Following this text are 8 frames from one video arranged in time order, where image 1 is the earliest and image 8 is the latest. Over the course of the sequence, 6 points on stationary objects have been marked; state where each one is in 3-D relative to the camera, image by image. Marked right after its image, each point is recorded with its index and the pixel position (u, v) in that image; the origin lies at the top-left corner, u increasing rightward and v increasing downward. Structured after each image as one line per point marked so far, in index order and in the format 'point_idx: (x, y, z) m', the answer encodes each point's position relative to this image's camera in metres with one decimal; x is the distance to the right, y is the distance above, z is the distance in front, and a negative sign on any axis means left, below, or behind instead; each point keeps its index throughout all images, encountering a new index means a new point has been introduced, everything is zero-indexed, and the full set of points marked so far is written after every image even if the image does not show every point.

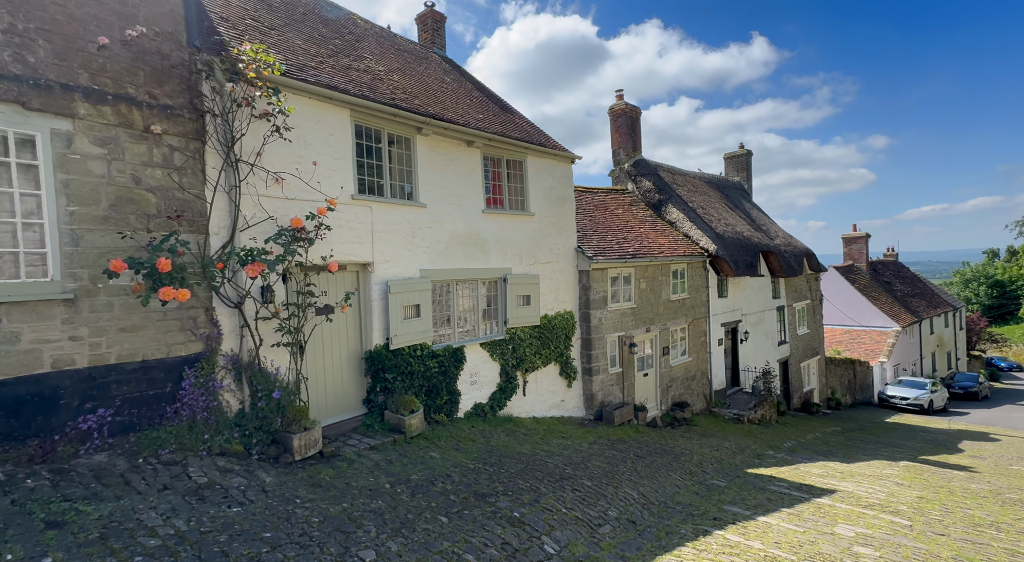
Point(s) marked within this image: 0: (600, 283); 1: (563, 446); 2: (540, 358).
0: (+2.0, 0.0, +12.9) m
1: (+0.7, -2.5, +8.5) m
2: (+0.5, -1.5, +10.7) m
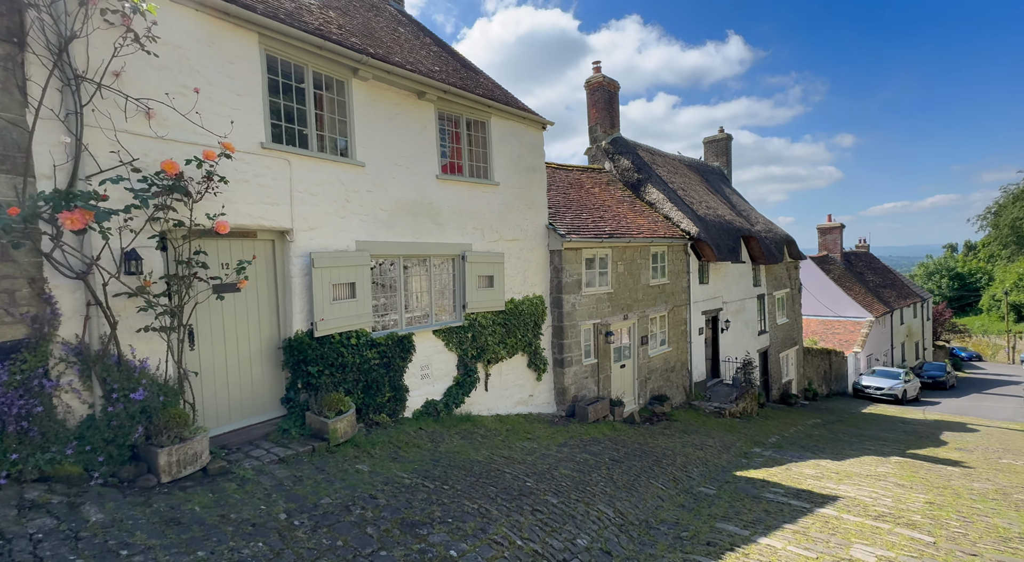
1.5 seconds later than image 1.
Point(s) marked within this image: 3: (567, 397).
0: (+1.3, +0.3, +11.8) m
1: (+0.2, -2.2, +7.3) m
2: (-0.2, -1.1, +9.5) m
3: (+1.2, -2.5, +11.7) m
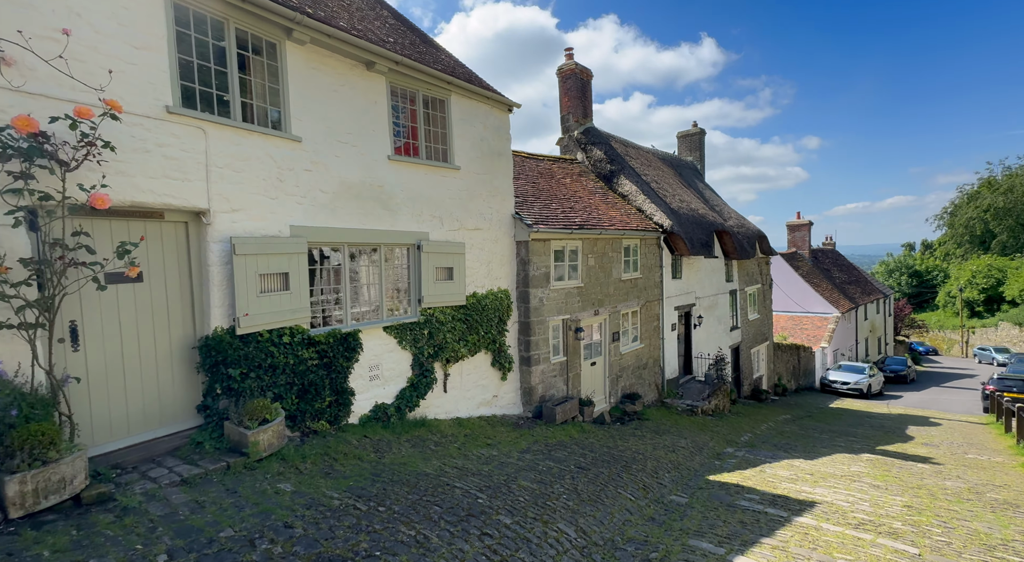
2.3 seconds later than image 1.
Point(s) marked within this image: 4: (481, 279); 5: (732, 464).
0: (+0.6, +0.5, +11.1) m
1: (-0.3, -2.1, +6.6) m
2: (-0.8, -1.0, +8.8) m
3: (+0.4, -2.3, +11.1) m
4: (-0.6, 0.0, +9.7) m
5: (+4.2, -3.5, +10.8) m
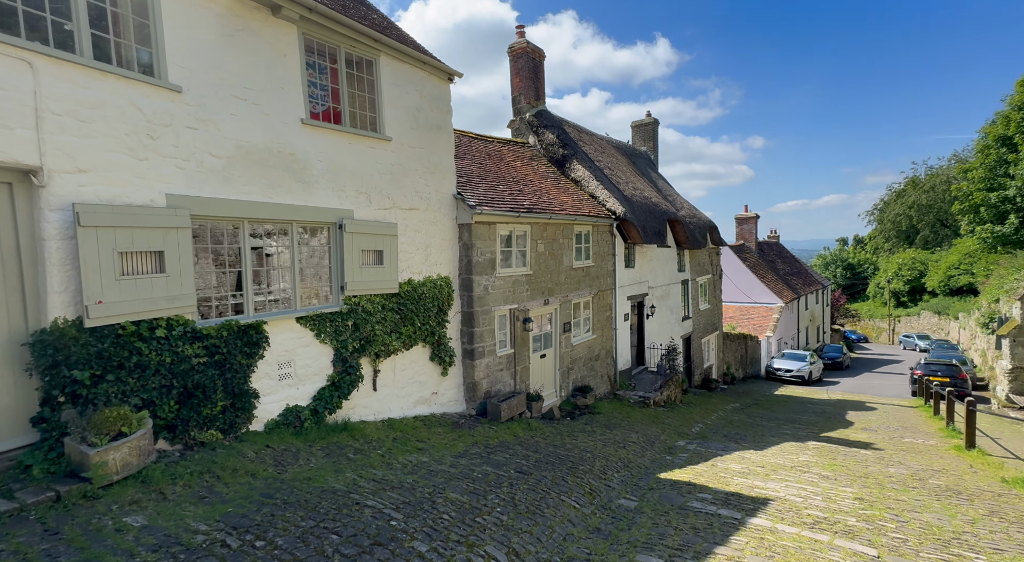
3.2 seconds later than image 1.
0: (-0.5, +0.7, +10.3) m
1: (-1.1, -2.0, +5.8) m
2: (-1.7, -0.8, +8.0) m
3: (-0.6, -2.1, +10.4) m
4: (-1.5, +0.3, +8.9) m
5: (+3.1, -3.3, +10.3) m
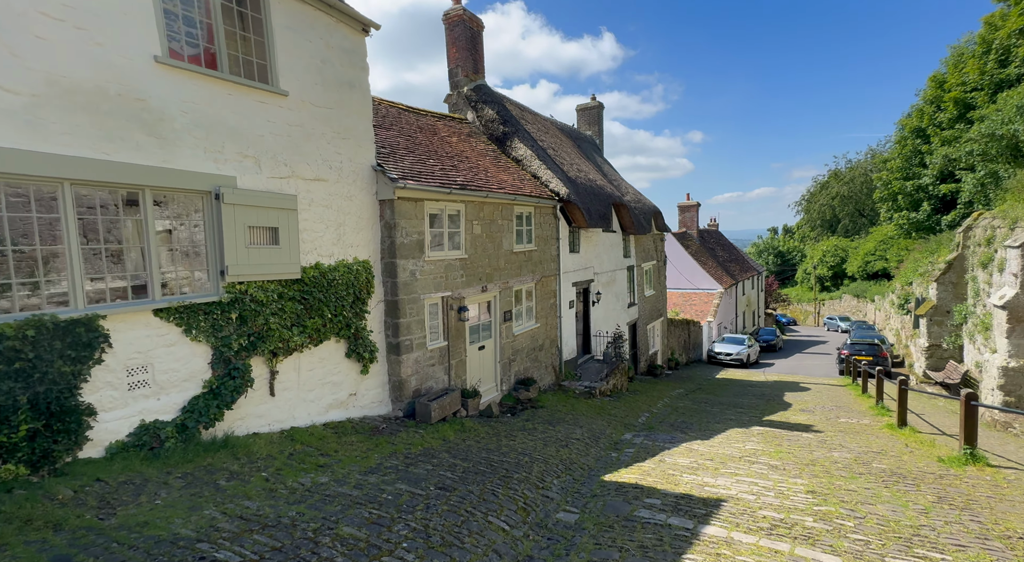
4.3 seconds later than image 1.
0: (-1.6, +1.0, +9.2) m
1: (-1.8, -1.8, +4.7) m
2: (-2.6, -0.6, +6.7) m
3: (-1.8, -1.8, +9.2) m
4: (-2.5, +0.5, +7.6) m
5: (+2.0, -3.0, +9.6) m
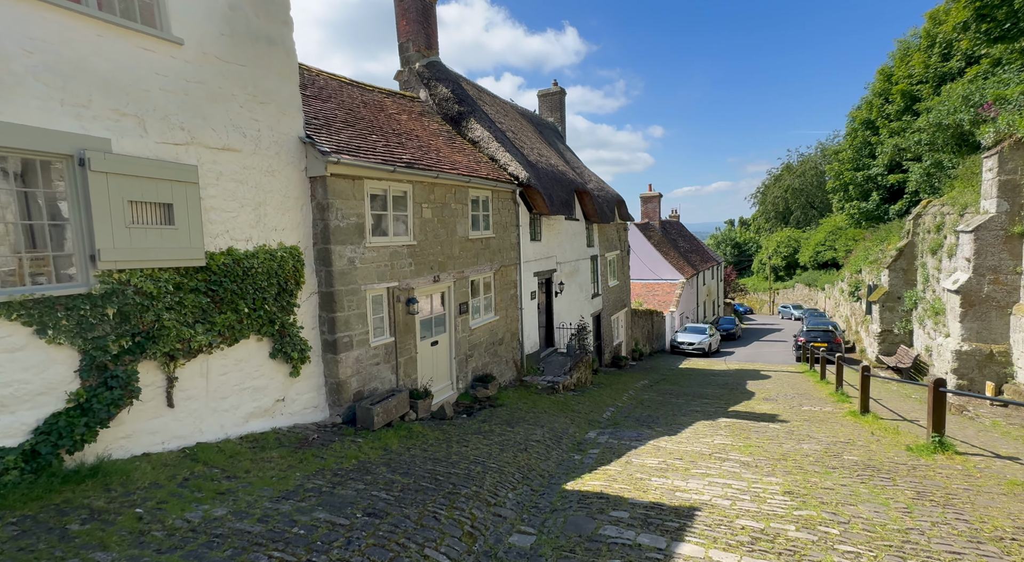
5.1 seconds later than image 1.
0: (-2.4, +1.1, +8.1) m
1: (-2.2, -1.7, +3.7) m
2: (-3.2, -0.5, +5.7) m
3: (-2.5, -1.7, +8.2) m
4: (-3.2, +0.6, +6.5) m
5: (+1.3, -2.8, +8.8) m
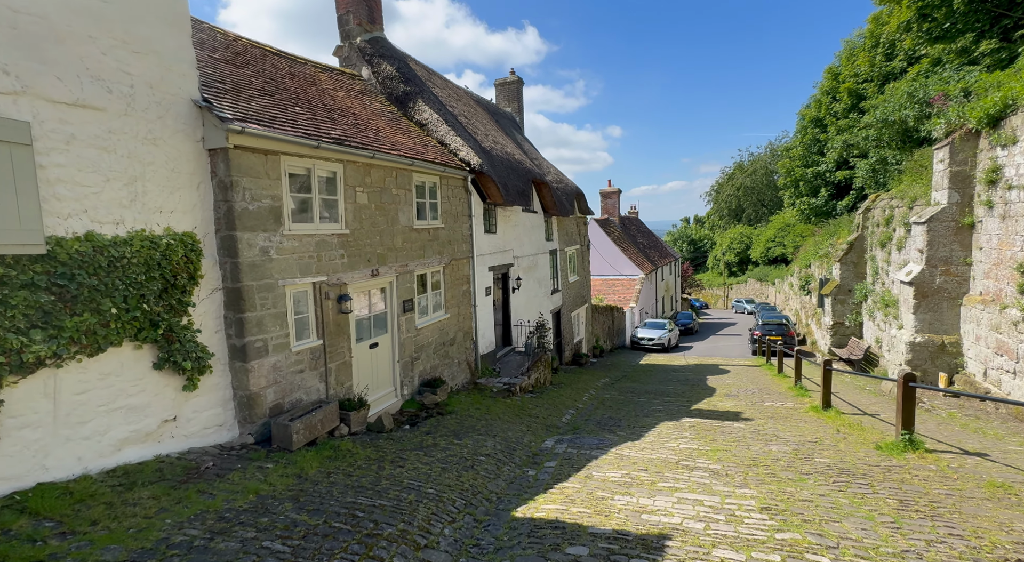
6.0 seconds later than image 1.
0: (-3.1, +1.2, +6.9) m
1: (-2.6, -1.6, +2.4) m
2: (-3.7, -0.4, +4.4) m
3: (-3.2, -1.6, +7.0) m
4: (-3.8, +0.7, +5.2) m
5: (+0.5, -2.7, +7.8) m
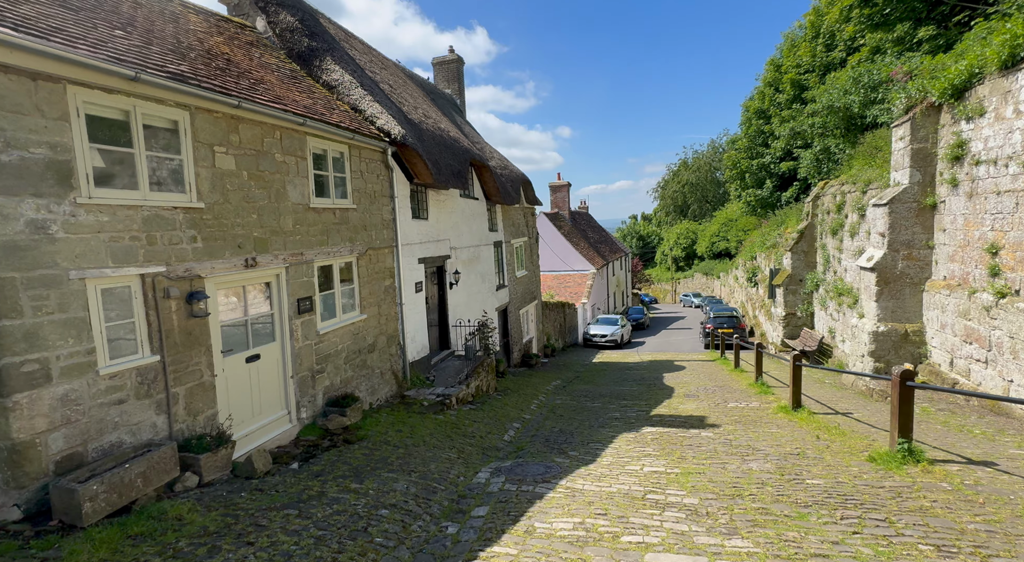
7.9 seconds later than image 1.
0: (-4.0, +1.3, +4.5) m
1: (-3.0, -1.6, +0.1) m
2: (-4.3, -0.4, +1.9) m
3: (-4.0, -1.5, +4.6) m
4: (-4.5, +0.7, +2.8) m
5: (-0.3, -2.5, +5.7) m
